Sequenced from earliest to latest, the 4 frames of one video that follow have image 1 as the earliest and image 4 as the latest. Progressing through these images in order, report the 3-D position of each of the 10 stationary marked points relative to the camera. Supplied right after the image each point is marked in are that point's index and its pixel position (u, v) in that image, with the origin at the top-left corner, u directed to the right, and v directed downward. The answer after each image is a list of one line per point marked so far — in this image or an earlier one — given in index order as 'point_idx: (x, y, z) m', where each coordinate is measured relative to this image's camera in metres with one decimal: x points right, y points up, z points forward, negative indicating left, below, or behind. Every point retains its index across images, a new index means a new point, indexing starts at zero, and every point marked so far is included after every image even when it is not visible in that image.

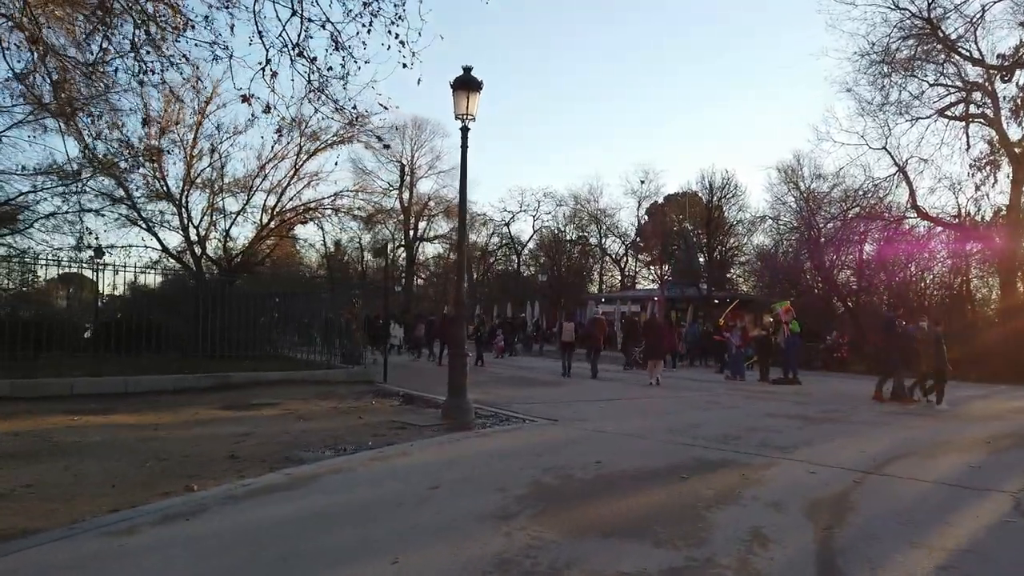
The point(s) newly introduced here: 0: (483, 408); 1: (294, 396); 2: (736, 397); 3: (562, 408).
0: (-0.5, -2.0, +12.3) m
1: (-3.8, -1.9, +13.4) m
2: (+4.5, -2.2, +15.3) m
3: (+0.8, -2.0, +12.4) m
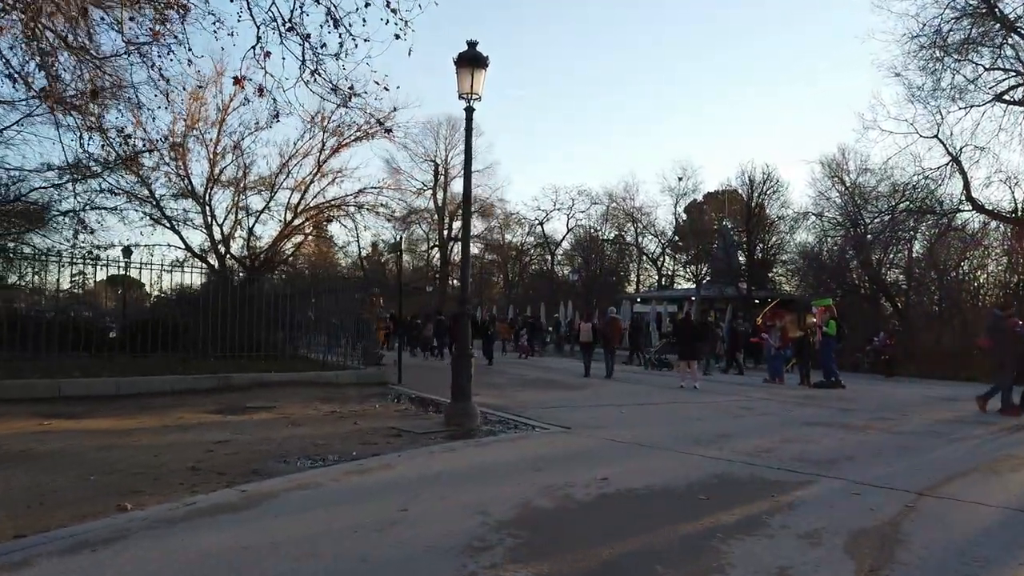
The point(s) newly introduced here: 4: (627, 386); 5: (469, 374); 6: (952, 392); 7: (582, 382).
0: (-0.3, -1.9, +11.4) m
1: (-3.6, -1.8, +12.6) m
2: (+4.9, -2.1, +14.1) m
3: (+1.0, -1.9, +11.4) m
4: (+2.7, -2.2, +17.4) m
5: (-0.6, -1.2, +10.3) m
6: (+10.2, -2.4, +17.5) m
7: (+1.7, -2.3, +18.4) m
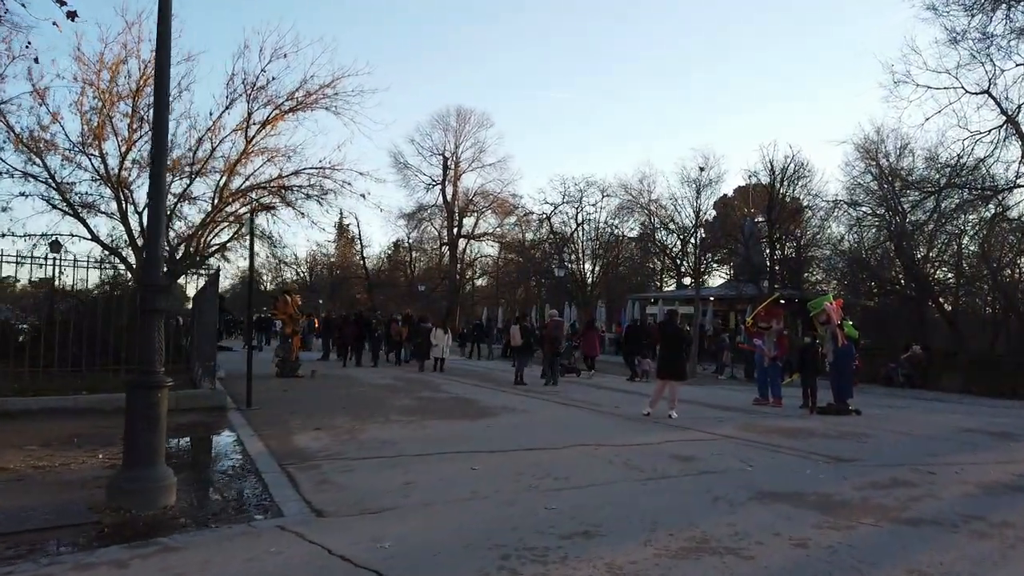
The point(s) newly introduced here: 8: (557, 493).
0: (-2.4, -1.7, +7.1) m
1: (-5.6, -1.7, +8.5) m
2: (+2.9, -2.0, +9.6) m
3: (-1.1, -1.8, +7.1) m
4: (+0.9, -2.1, +13.0) m
5: (-2.8, -1.0, +6.0) m
6: (+8.3, -2.3, +12.7) m
7: (-0.1, -2.1, +14.0) m
8: (+0.4, -1.8, +6.6) m
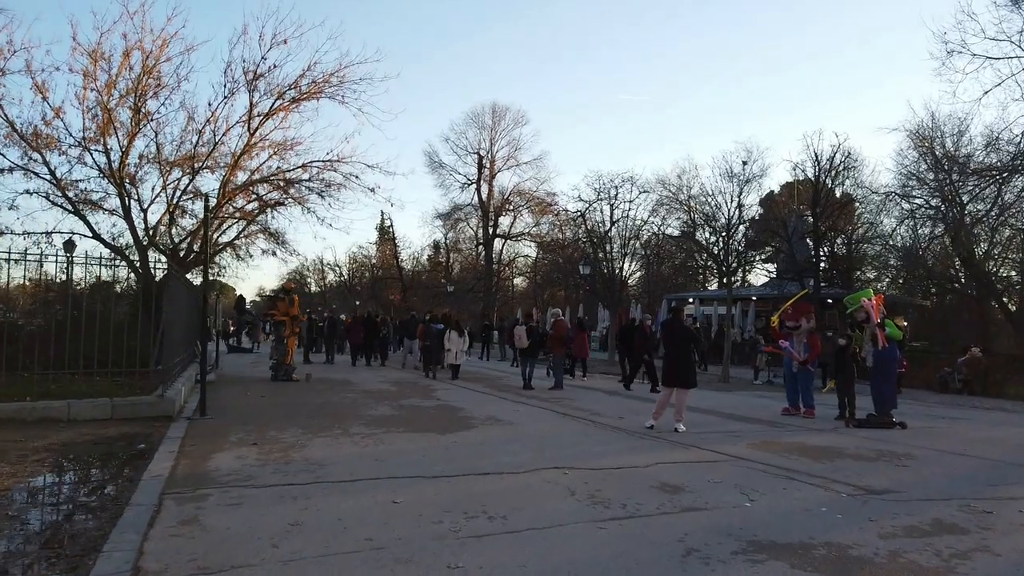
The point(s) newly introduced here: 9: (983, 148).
0: (-3.0, -1.7, +5.8) m
1: (-6.1, -1.6, +7.4) m
2: (+2.4, -1.9, +7.9) m
3: (-1.7, -1.7, +5.6) m
4: (+0.7, -2.0, +11.4) m
5: (-3.4, -1.0, +4.7) m
6: (+8.1, -2.1, +10.6) m
7: (-0.2, -2.1, +12.5) m
8: (-0.2, -1.7, +5.1) m
9: (+12.3, +3.7, +19.9) m
